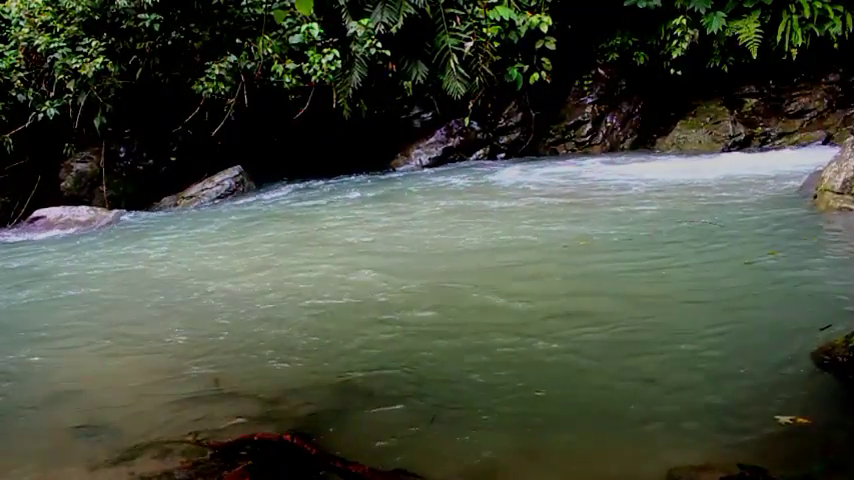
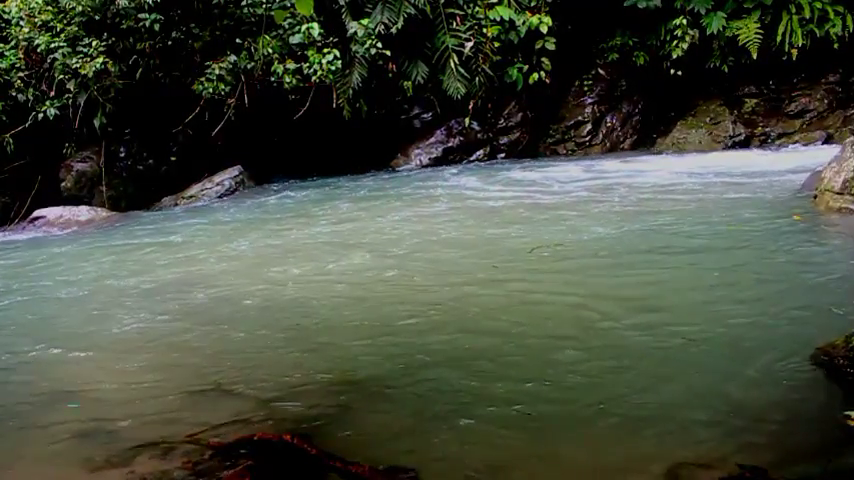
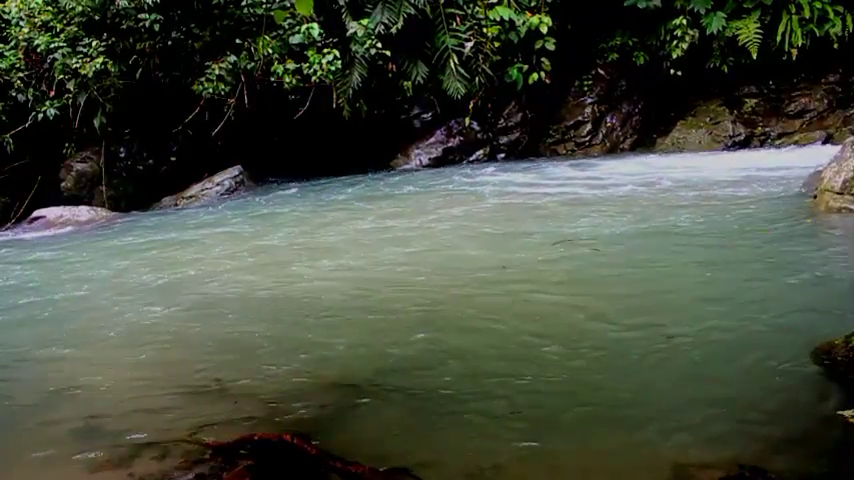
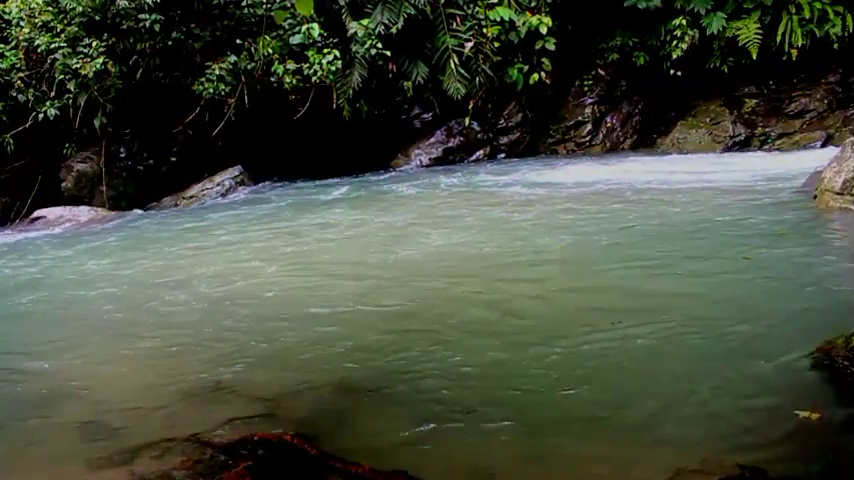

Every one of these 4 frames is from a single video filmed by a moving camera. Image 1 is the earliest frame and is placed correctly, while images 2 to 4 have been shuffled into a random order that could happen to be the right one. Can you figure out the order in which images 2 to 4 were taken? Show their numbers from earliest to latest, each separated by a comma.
4, 3, 2
